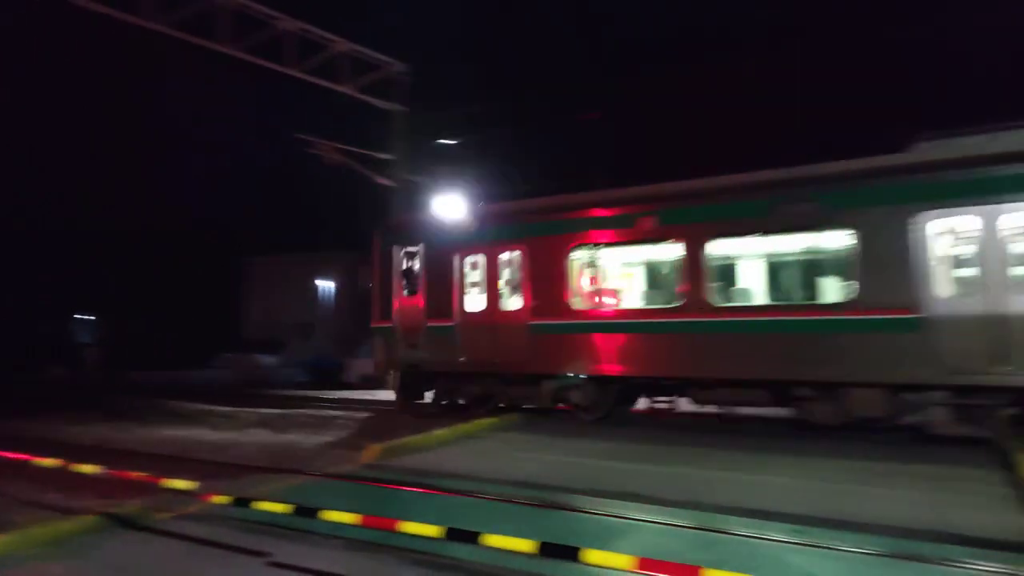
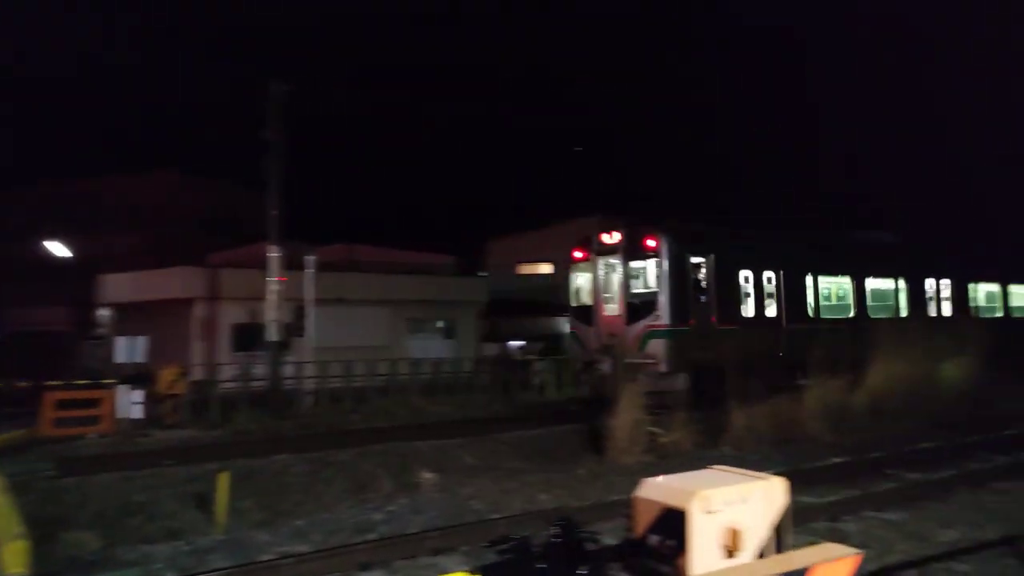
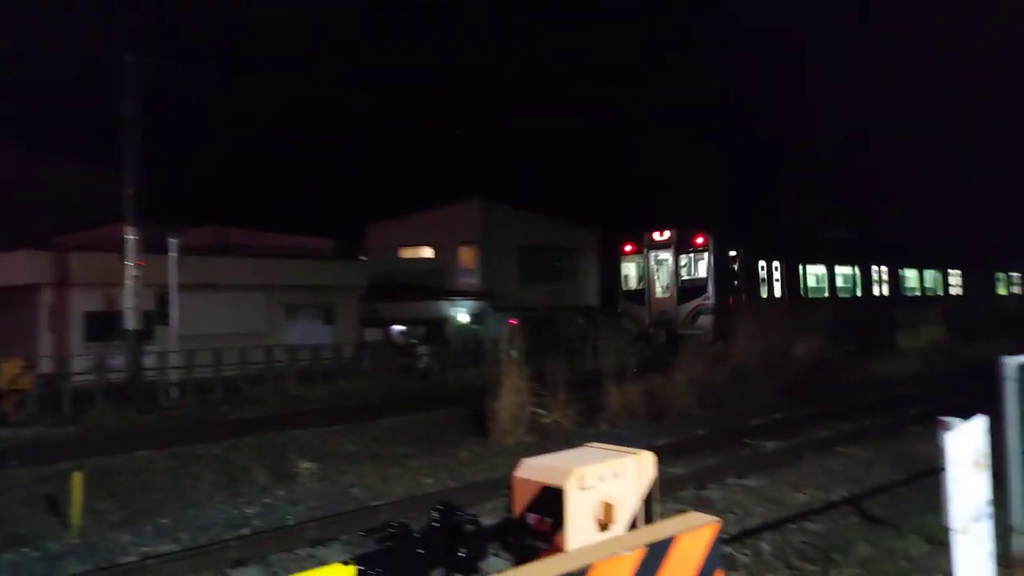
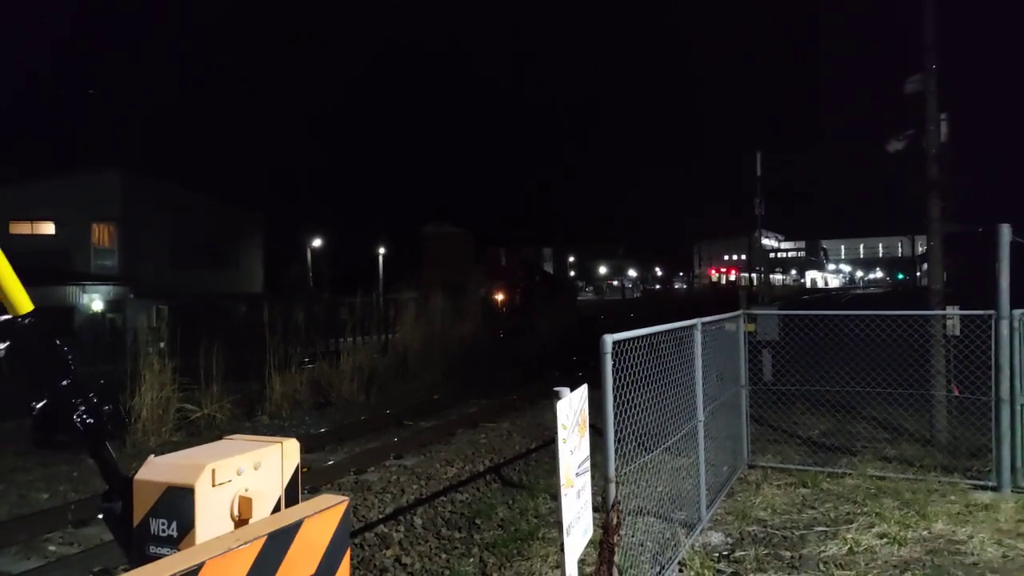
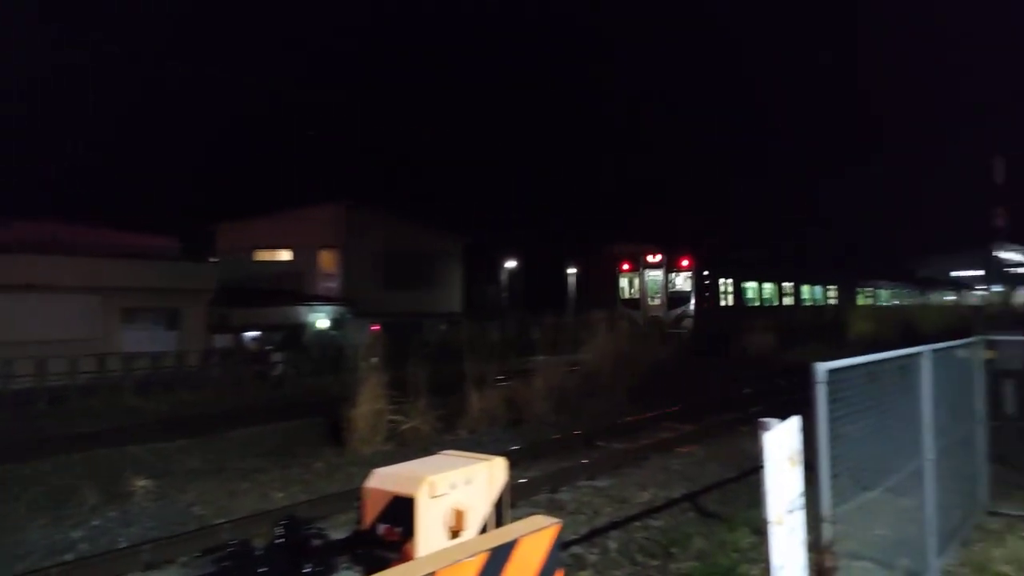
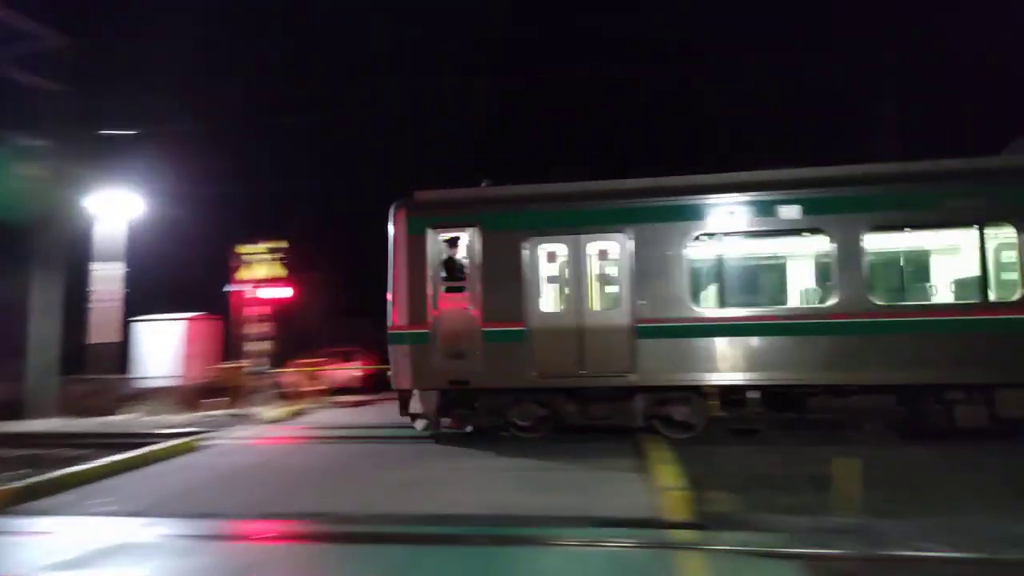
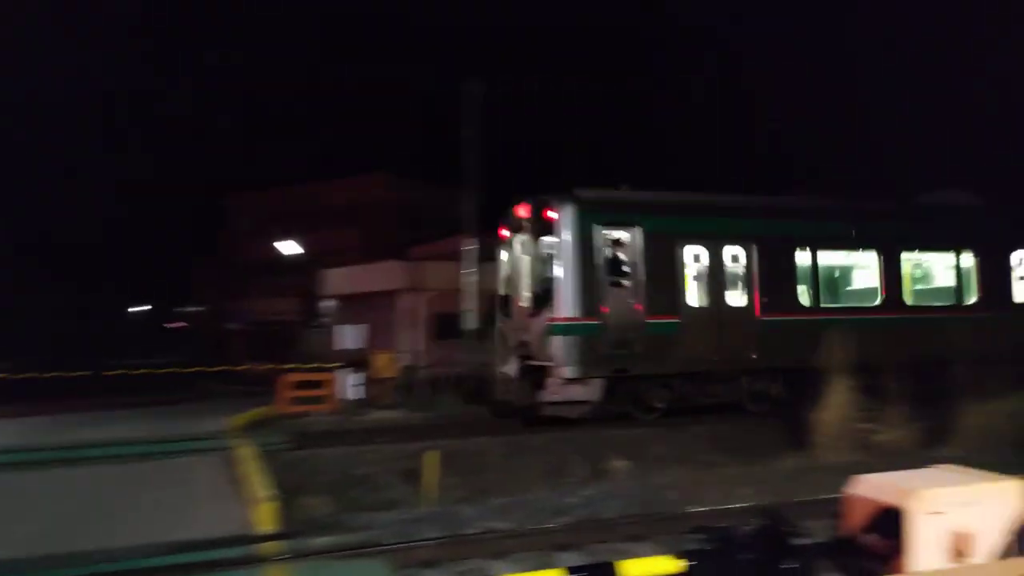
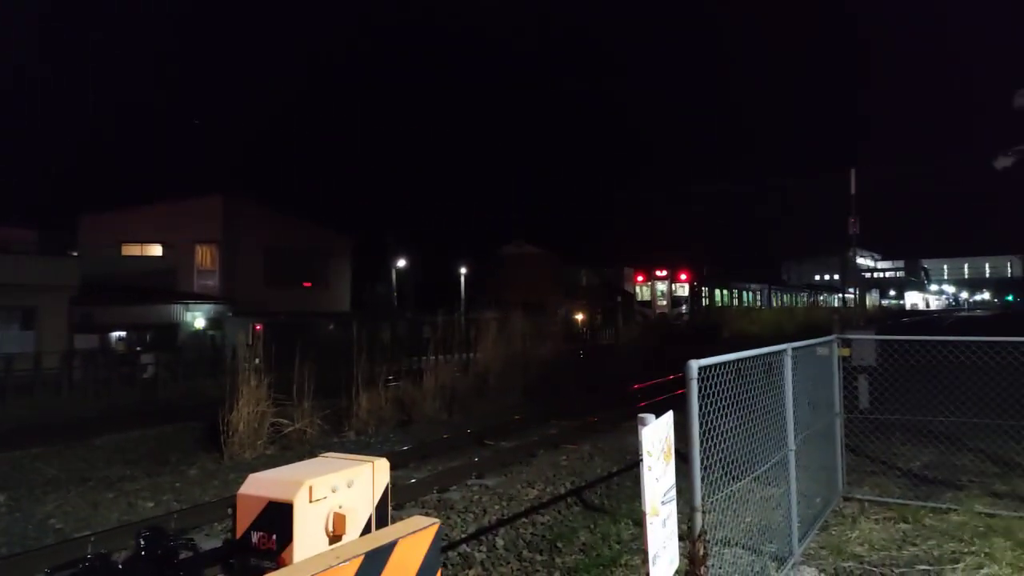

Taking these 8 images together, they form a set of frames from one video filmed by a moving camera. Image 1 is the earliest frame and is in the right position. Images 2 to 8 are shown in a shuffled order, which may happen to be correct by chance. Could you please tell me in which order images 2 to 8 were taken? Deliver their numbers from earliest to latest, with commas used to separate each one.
6, 7, 2, 3, 5, 8, 4
